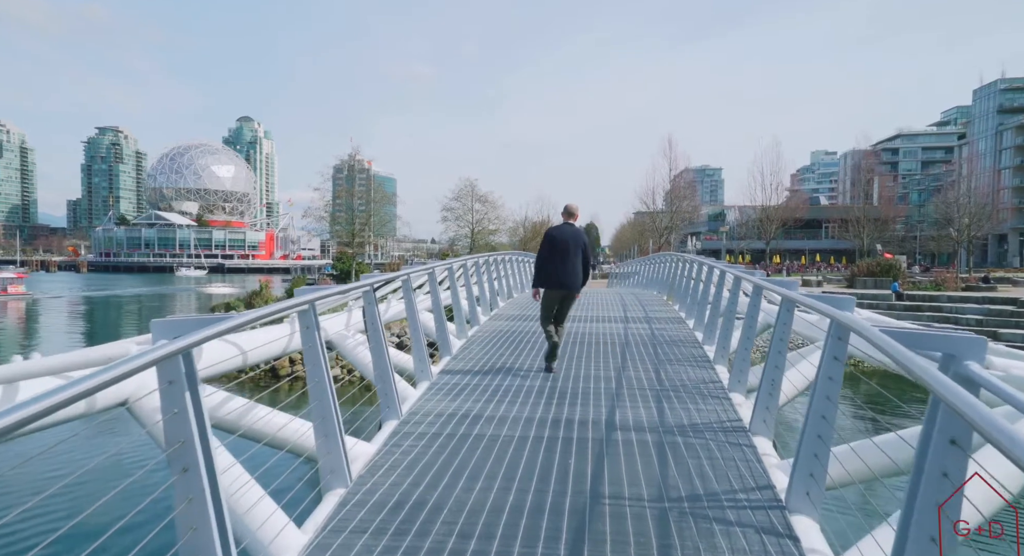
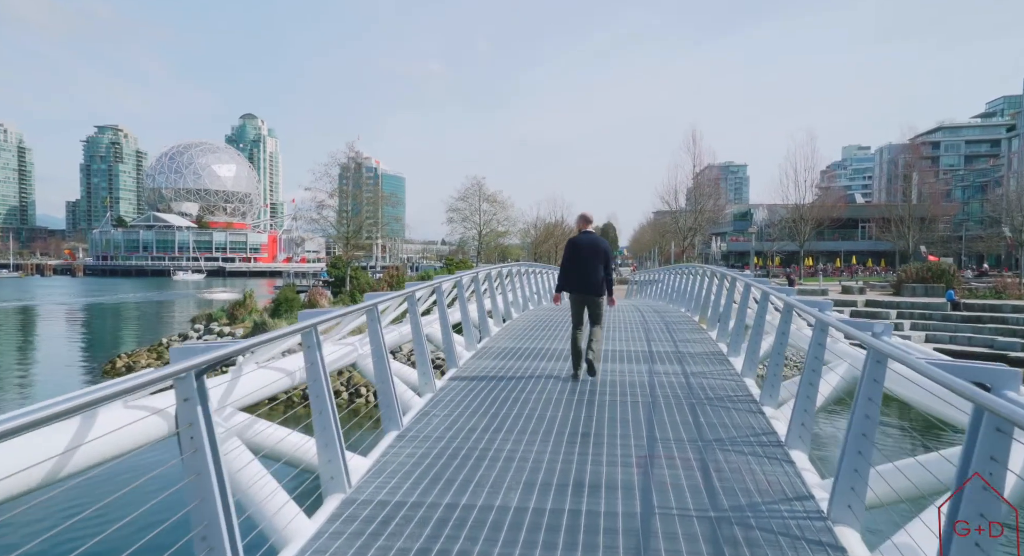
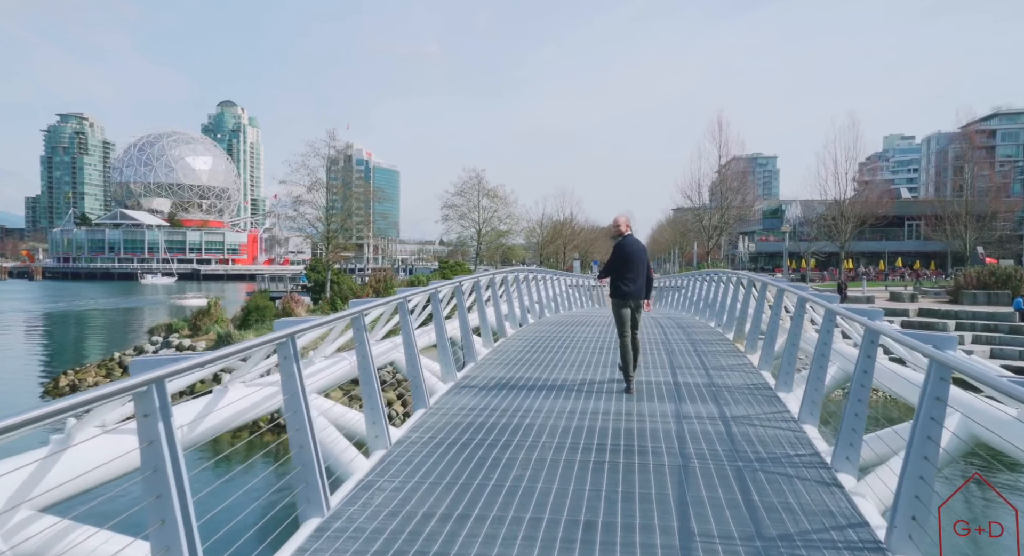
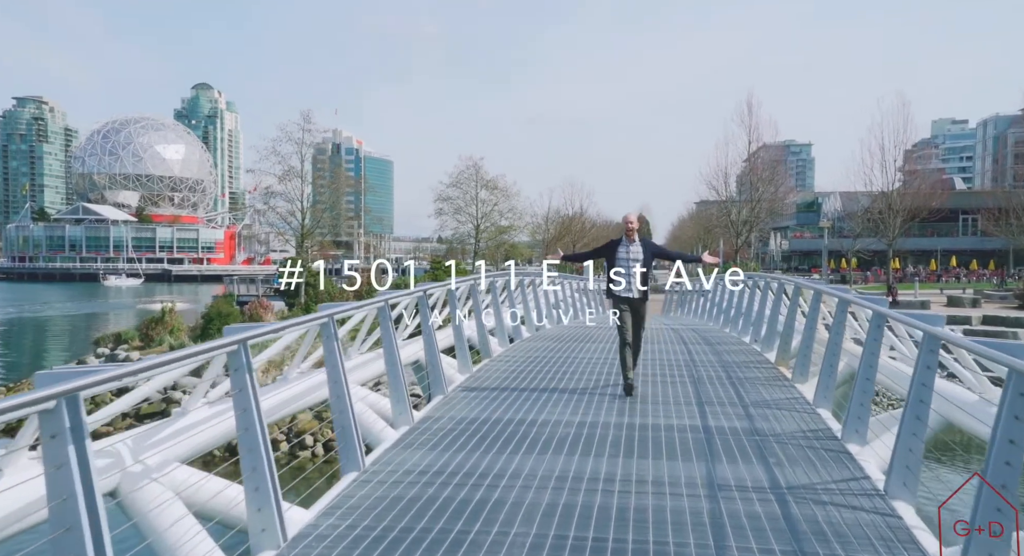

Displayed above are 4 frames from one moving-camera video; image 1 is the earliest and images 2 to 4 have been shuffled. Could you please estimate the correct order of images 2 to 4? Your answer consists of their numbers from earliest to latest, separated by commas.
2, 3, 4
